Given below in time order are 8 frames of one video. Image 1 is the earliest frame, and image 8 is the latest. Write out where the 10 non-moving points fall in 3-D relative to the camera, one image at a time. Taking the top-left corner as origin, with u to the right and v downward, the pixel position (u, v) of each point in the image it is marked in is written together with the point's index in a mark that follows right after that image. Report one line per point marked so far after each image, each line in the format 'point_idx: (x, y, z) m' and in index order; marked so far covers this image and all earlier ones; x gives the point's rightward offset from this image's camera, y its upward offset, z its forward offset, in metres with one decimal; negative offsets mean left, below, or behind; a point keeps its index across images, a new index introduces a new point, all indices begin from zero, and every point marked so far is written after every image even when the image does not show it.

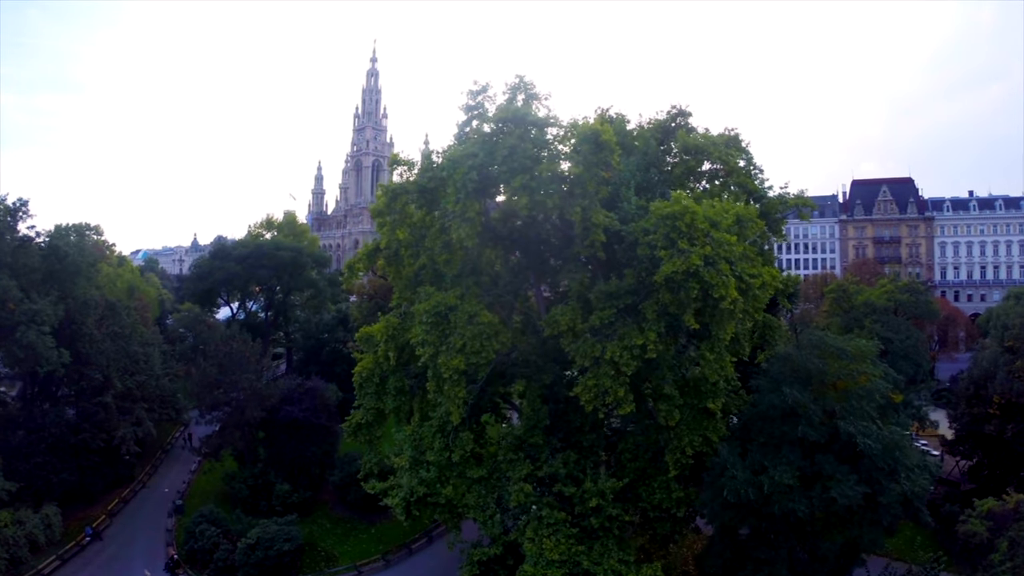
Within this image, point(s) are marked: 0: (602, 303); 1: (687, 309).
0: (+2.5, -0.4, +19.6) m
1: (+4.4, -0.6, +17.9) m
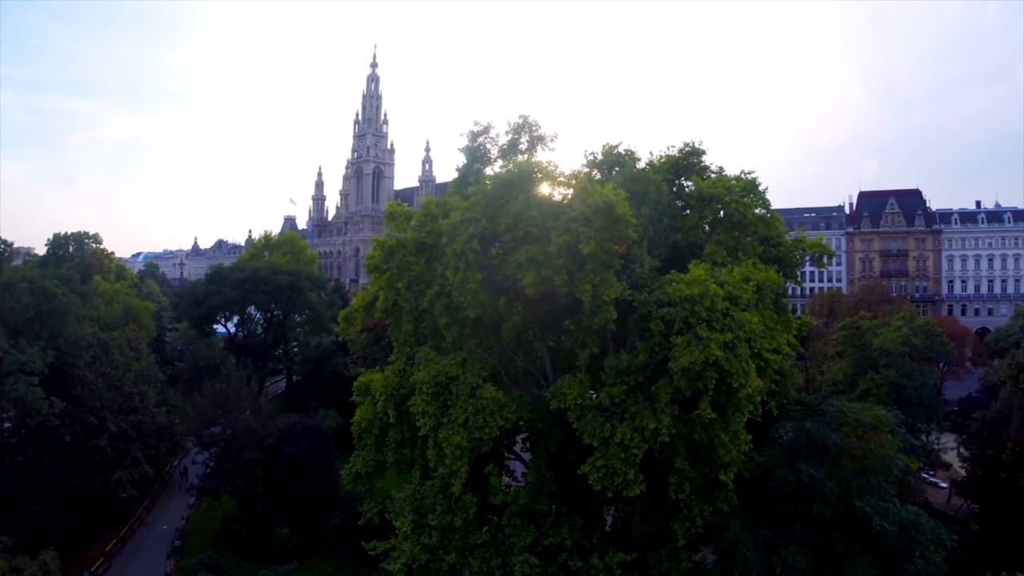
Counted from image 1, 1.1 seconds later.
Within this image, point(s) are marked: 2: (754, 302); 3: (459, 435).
0: (+2.6, -2.4, +18.9) m
1: (+4.5, -2.6, +17.2) m
2: (+6.4, -0.5, +18.7) m
3: (-1.4, -3.9, +19.4) m
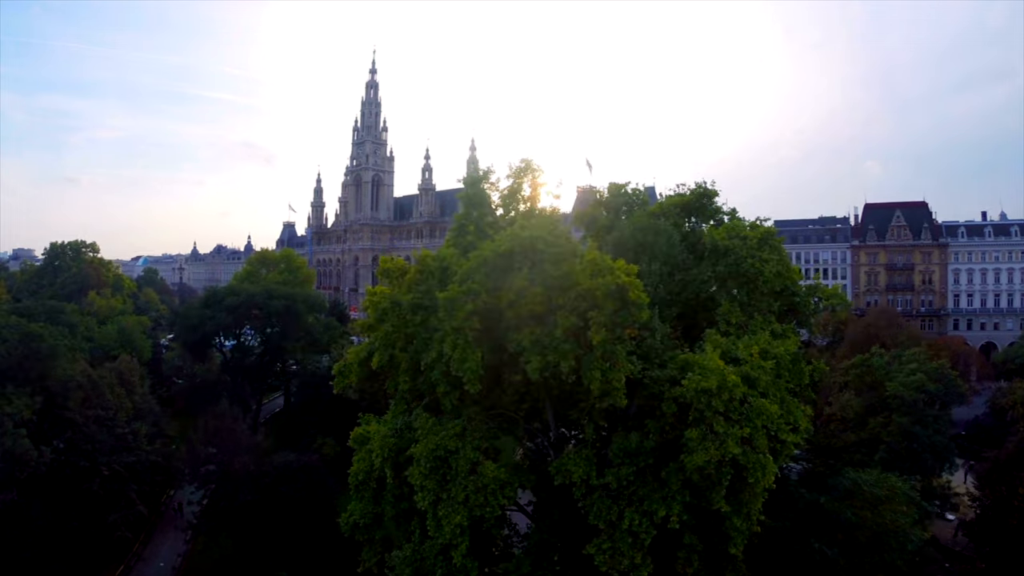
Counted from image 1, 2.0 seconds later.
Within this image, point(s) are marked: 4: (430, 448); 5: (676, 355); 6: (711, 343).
0: (+2.6, -4.3, +18.2) m
1: (+4.6, -4.5, +16.5) m
2: (+6.4, -2.4, +18.0) m
3: (-1.4, -5.8, +18.8) m
4: (-2.2, -4.3, +19.7) m
5: (+4.5, -2.1, +19.7) m
6: (+5.5, -1.7, +19.8) m
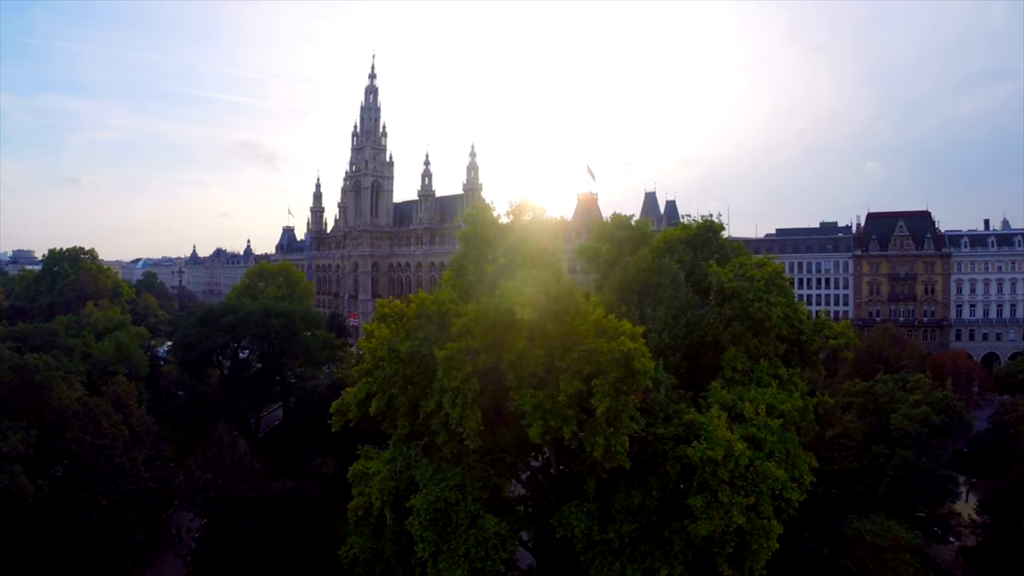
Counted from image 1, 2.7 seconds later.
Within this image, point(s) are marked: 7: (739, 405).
0: (+2.7, -5.7, +18.0) m
1: (+4.6, -5.9, +16.3) m
2: (+6.4, -3.8, +17.7) m
3: (-1.3, -7.2, +18.6) m
4: (-2.2, -5.7, +19.5) m
5: (+4.6, -3.4, +19.5) m
6: (+5.5, -3.0, +19.6) m
7: (+5.8, -3.0, +18.7) m
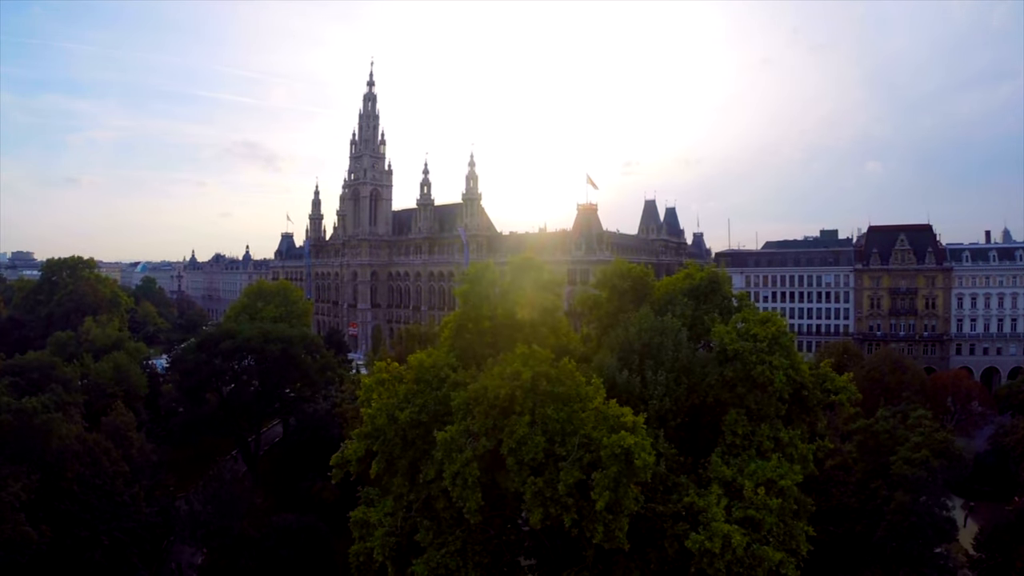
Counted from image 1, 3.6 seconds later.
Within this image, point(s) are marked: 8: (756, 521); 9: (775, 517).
0: (+2.6, -7.6, +17.9) m
1: (+4.6, -7.9, +16.2) m
2: (+6.4, -5.7, +17.6) m
3: (-1.4, -9.1, +18.5) m
4: (-2.2, -7.6, +19.4) m
5: (+4.5, -5.3, +19.4) m
6: (+5.5, -5.0, +19.4) m
7: (+5.8, -4.9, +18.6) m
8: (+5.9, -5.6, +17.4) m
9: (+6.4, -5.6, +17.7) m
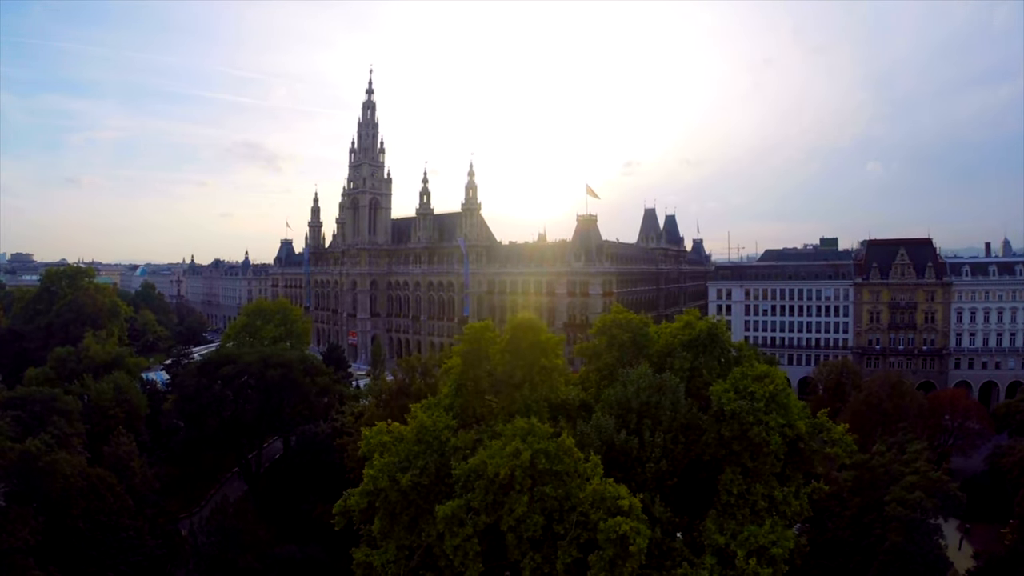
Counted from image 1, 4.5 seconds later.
0: (+2.6, -9.5, +18.0) m
1: (+4.6, -9.8, +16.3) m
2: (+6.4, -7.7, +17.7) m
3: (-1.4, -11.1, +18.7) m
4: (-2.2, -9.5, +19.6) m
5: (+4.5, -7.2, +19.5) m
6: (+5.4, -6.9, +19.6) m
7: (+5.8, -6.9, +18.7) m
8: (+5.9, -7.6, +17.5) m
9: (+6.4, -7.5, +17.8) m
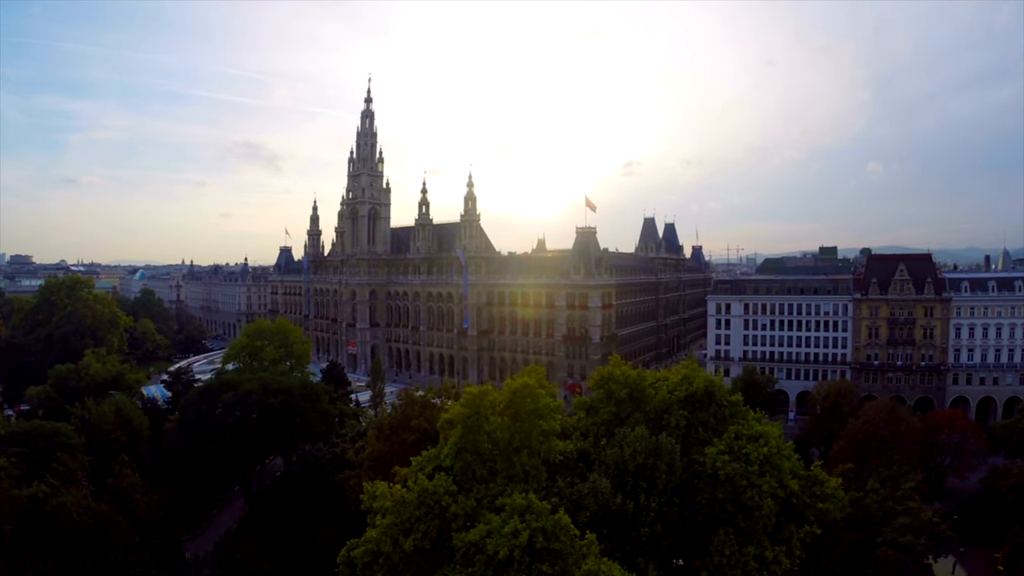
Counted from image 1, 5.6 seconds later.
0: (+2.6, -11.8, +18.2) m
1: (+4.5, -12.1, +16.6) m
2: (+6.3, -9.9, +17.9) m
3: (-1.4, -13.3, +18.9) m
4: (-2.3, -11.7, +19.8) m
5: (+4.4, -9.4, +19.6) m
6: (+5.4, -9.1, +19.7) m
7: (+5.7, -9.1, +18.9) m
8: (+5.8, -9.8, +17.7) m
9: (+6.3, -9.8, +18.0) m
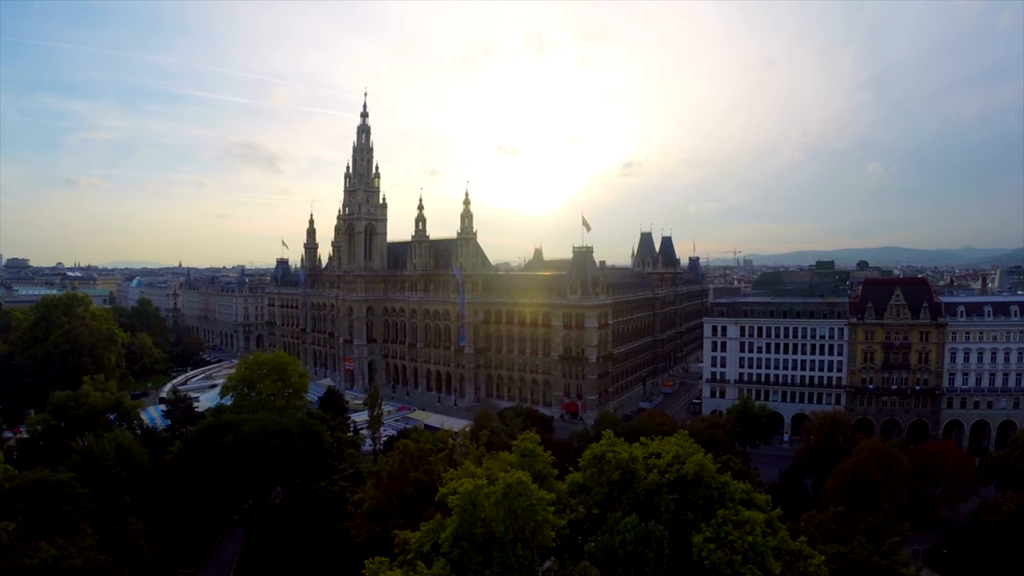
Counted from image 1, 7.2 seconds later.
0: (+2.4, -15.2, +18.7) m
1: (+4.3, -15.5, +17.0) m
2: (+6.1, -13.3, +18.3) m
3: (-1.6, -16.7, +19.4) m
4: (-2.5, -15.1, +20.2) m
5: (+4.2, -12.8, +20.0) m
6: (+5.2, -12.4, +20.1) m
7: (+5.5, -12.5, +19.2) m
8: (+5.6, -13.2, +18.0) m
9: (+6.1, -13.2, +18.3) m
